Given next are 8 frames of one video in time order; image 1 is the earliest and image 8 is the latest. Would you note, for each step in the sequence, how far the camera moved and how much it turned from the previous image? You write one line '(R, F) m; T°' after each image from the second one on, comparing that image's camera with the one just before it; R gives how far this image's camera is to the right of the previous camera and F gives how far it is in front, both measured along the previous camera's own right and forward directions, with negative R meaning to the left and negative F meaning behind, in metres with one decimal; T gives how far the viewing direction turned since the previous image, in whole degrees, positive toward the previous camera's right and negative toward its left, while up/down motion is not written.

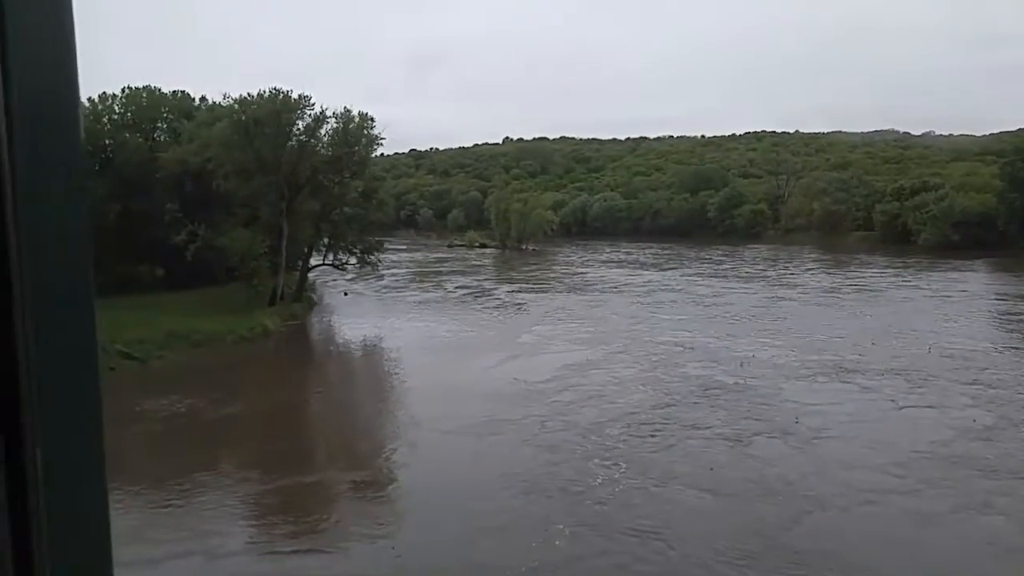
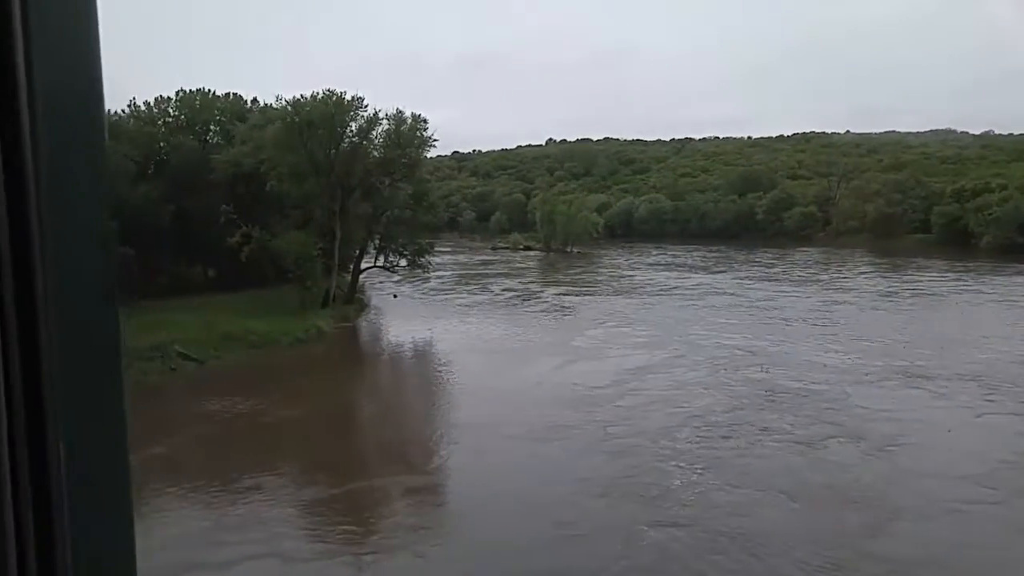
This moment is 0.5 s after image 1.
(-0.4, +0.2) m; -2°
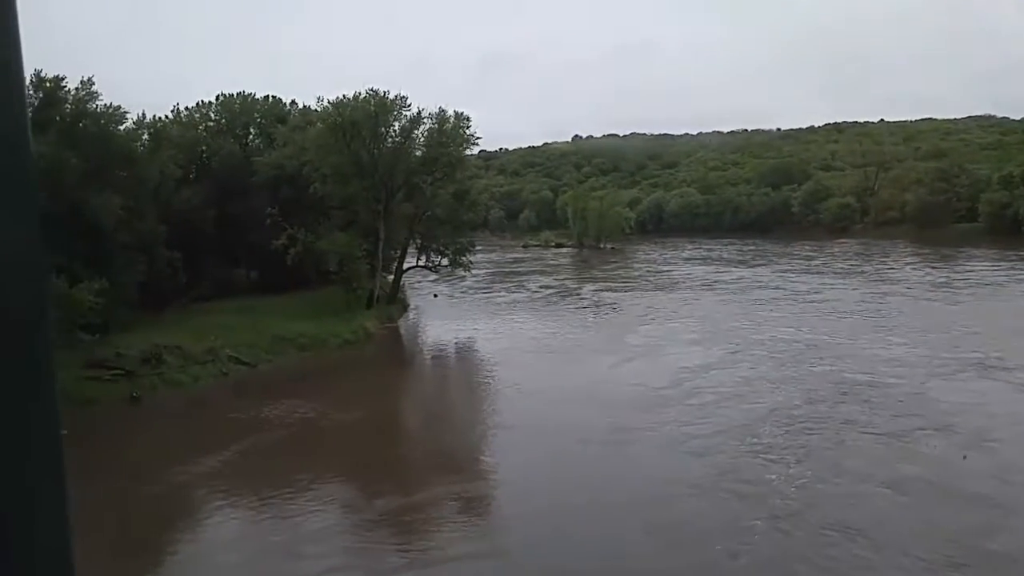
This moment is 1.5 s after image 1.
(-0.7, +0.2) m; -1°
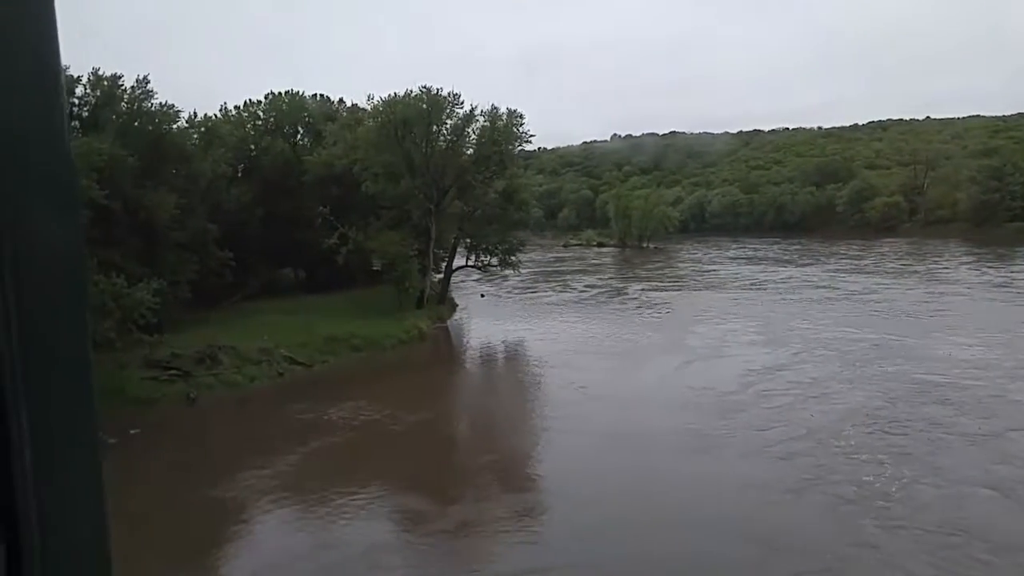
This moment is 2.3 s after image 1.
(-0.6, +0.3) m; -1°
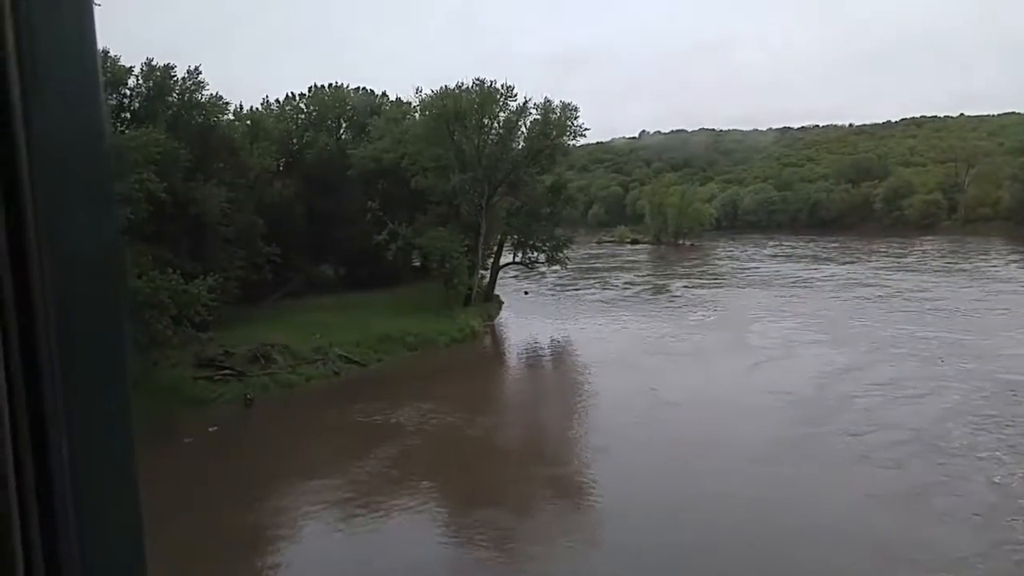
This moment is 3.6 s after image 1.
(-1.0, +0.4) m; 0°
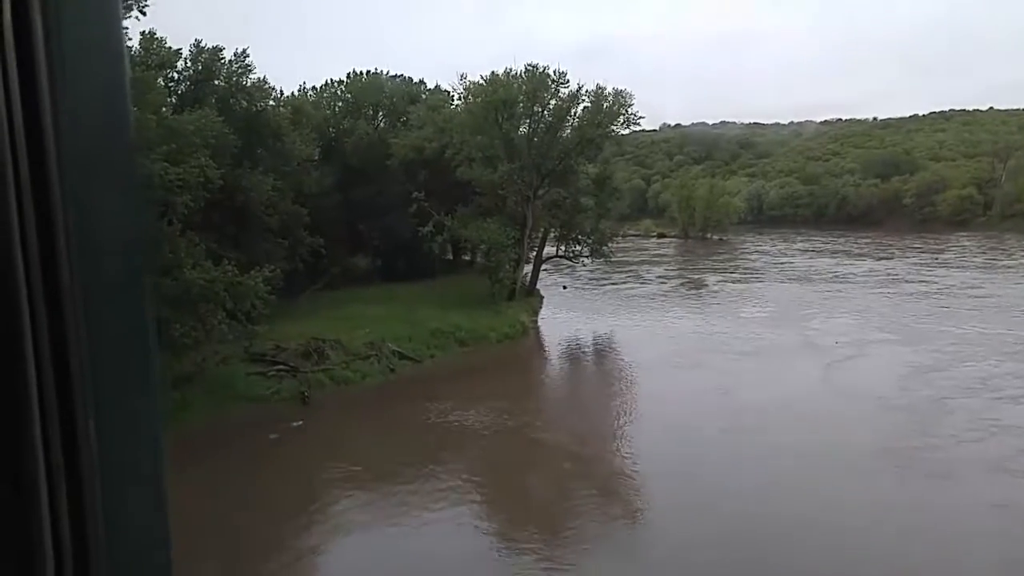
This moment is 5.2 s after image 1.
(-1.1, +0.6) m; +1°
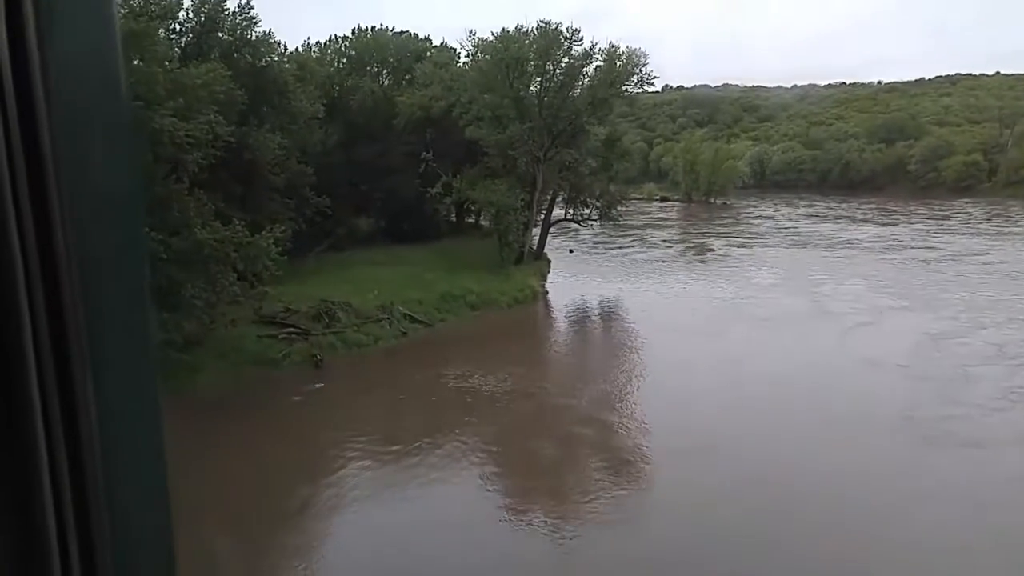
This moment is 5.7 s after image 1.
(-0.4, +0.3) m; +1°
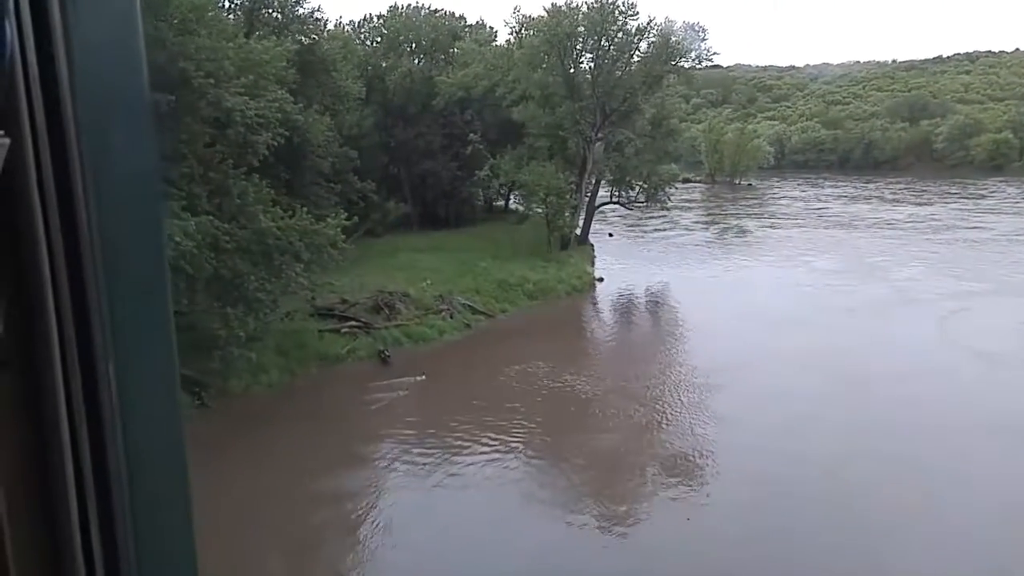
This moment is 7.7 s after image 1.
(-1.3, +0.8) m; +1°
